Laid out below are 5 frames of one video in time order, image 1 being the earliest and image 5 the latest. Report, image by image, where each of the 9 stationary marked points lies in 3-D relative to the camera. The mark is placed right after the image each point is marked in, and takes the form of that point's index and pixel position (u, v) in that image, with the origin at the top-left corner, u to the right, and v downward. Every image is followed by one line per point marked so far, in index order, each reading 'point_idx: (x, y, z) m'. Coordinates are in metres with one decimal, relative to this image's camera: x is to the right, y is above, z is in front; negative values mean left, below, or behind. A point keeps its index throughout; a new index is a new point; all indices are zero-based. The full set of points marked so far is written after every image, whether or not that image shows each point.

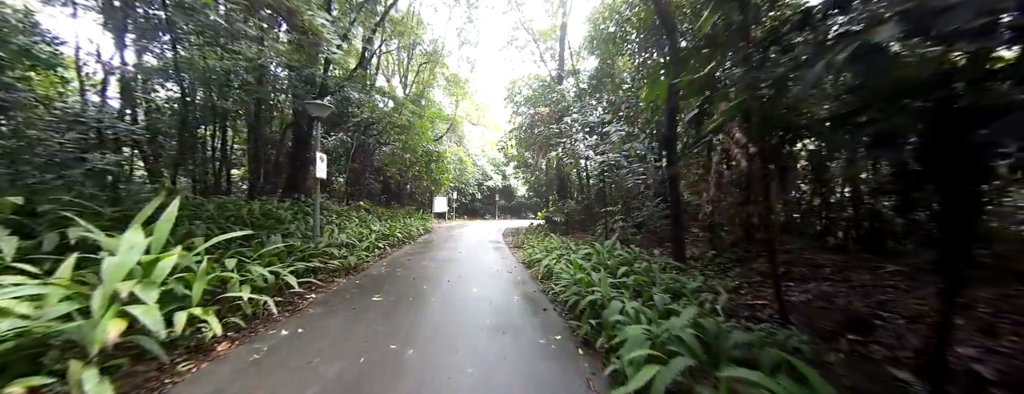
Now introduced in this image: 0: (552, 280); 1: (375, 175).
0: (+0.7, -1.4, +4.2) m
1: (-7.0, +1.2, +13.1) m
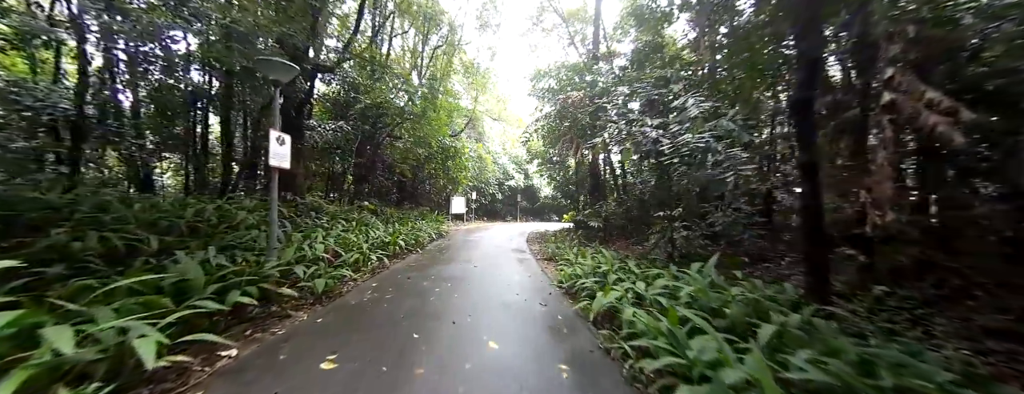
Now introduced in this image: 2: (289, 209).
0: (+1.1, -1.4, +2.6) m
1: (-5.9, +1.2, +12.0) m
2: (-5.0, -0.3, +5.8) m
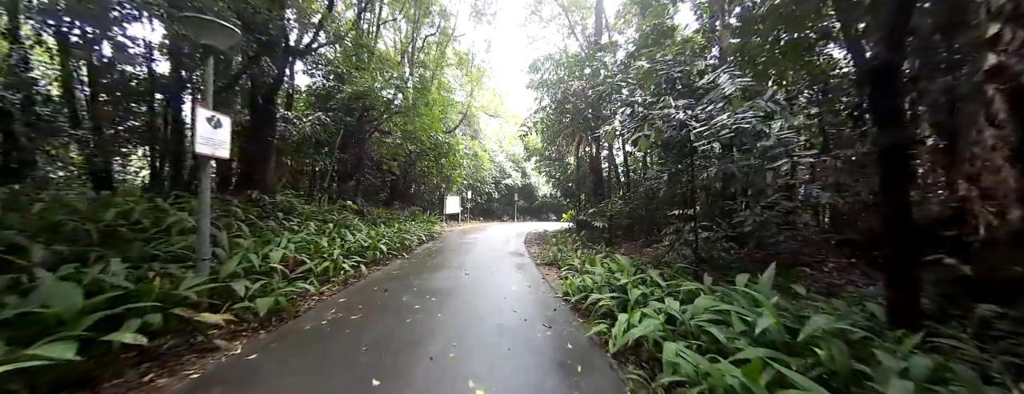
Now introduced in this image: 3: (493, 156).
0: (+1.0, -1.3, +1.9) m
1: (-6.0, +1.2, +11.3) m
2: (-5.1, -0.3, +5.0) m
3: (-1.2, +2.9, +18.2) m
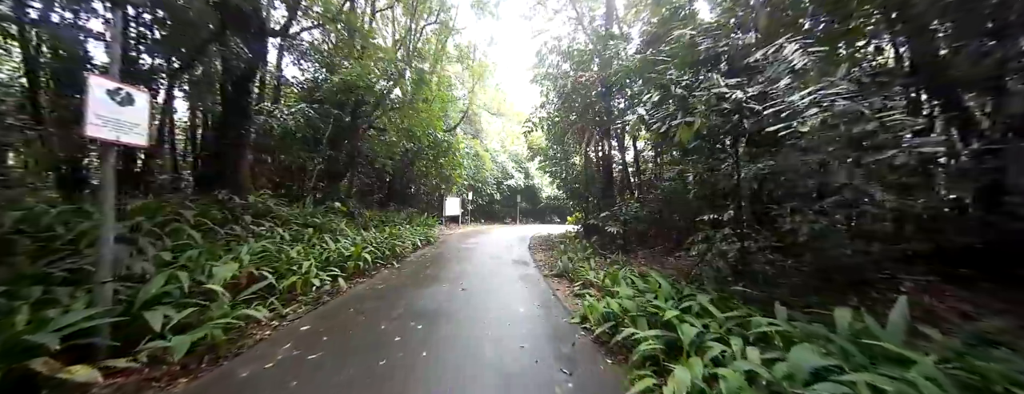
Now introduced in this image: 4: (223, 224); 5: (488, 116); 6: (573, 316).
0: (+1.1, -1.3, +1.2) m
1: (-5.9, +1.2, +10.6) m
2: (-5.0, -0.3, +4.3) m
3: (-1.1, +2.8, +17.5) m
4: (-4.8, -0.4, +4.4) m
5: (-1.6, +5.4, +17.3) m
6: (+0.8, -1.4, +3.1) m
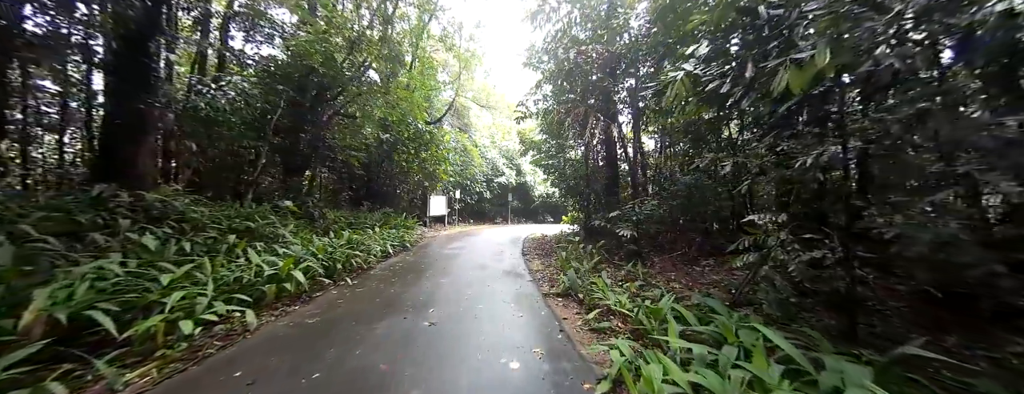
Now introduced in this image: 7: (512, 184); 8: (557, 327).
0: (+1.1, -1.3, +0.1) m
1: (-6.2, +1.2, +9.2) m
2: (-5.1, -0.2, +3.0) m
3: (-1.7, +2.9, +16.3) m
4: (-5.0, -0.4, +3.0) m
5: (-2.2, +5.5, +16.1) m
6: (+0.7, -1.4, +2.0) m
7: (0.0, +0.9, +18.8) m
8: (+0.5, -1.4, +2.8) m
